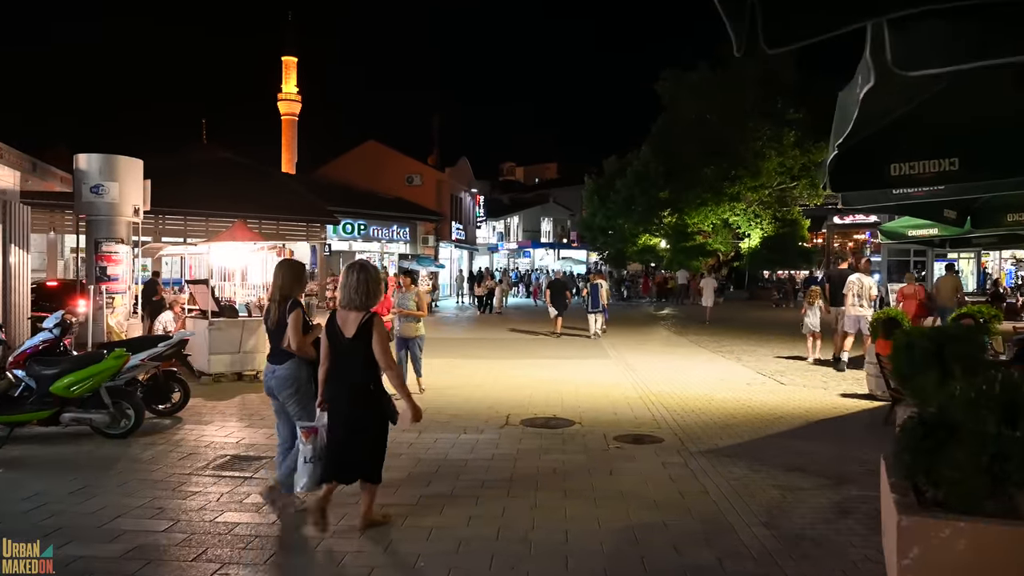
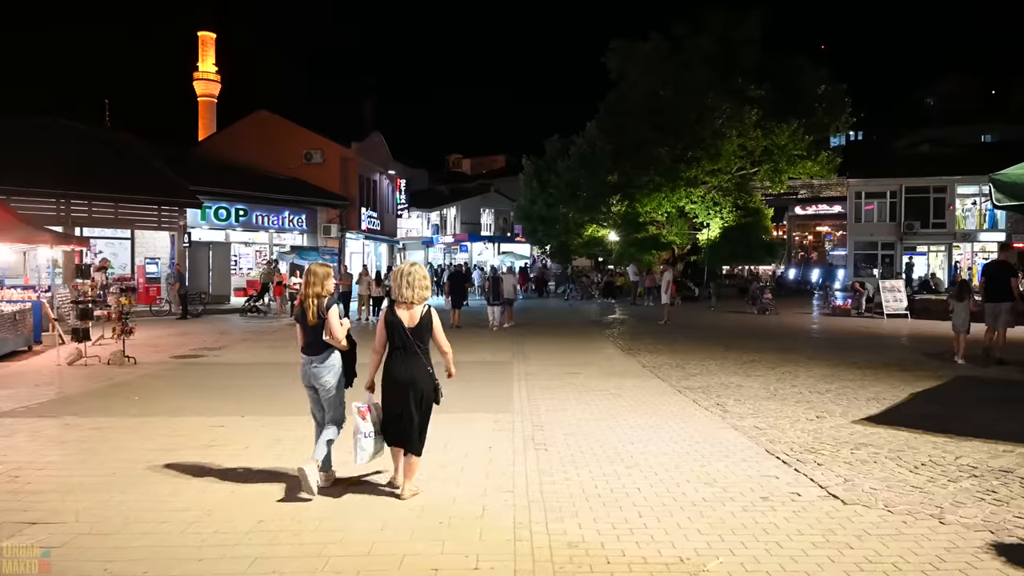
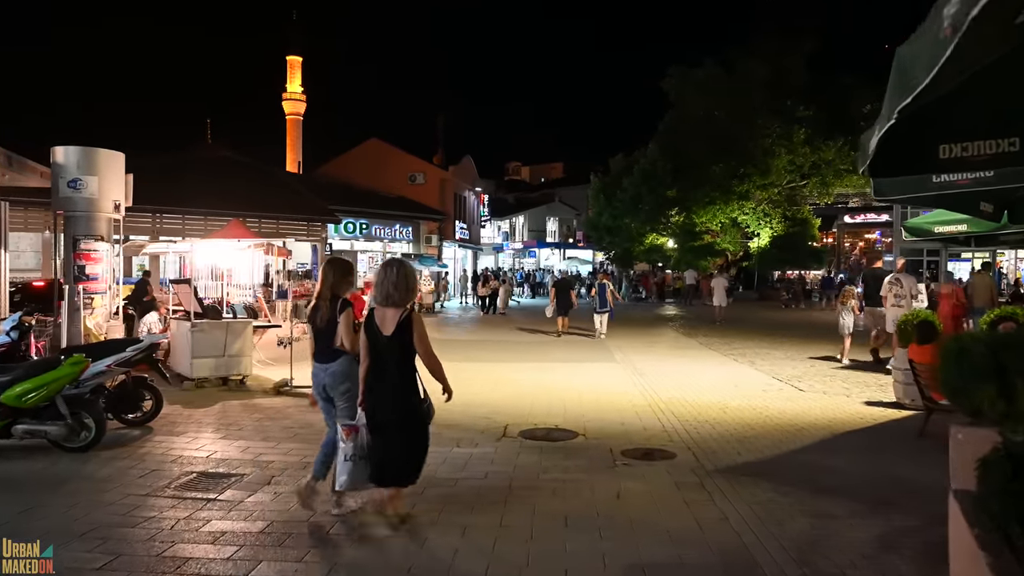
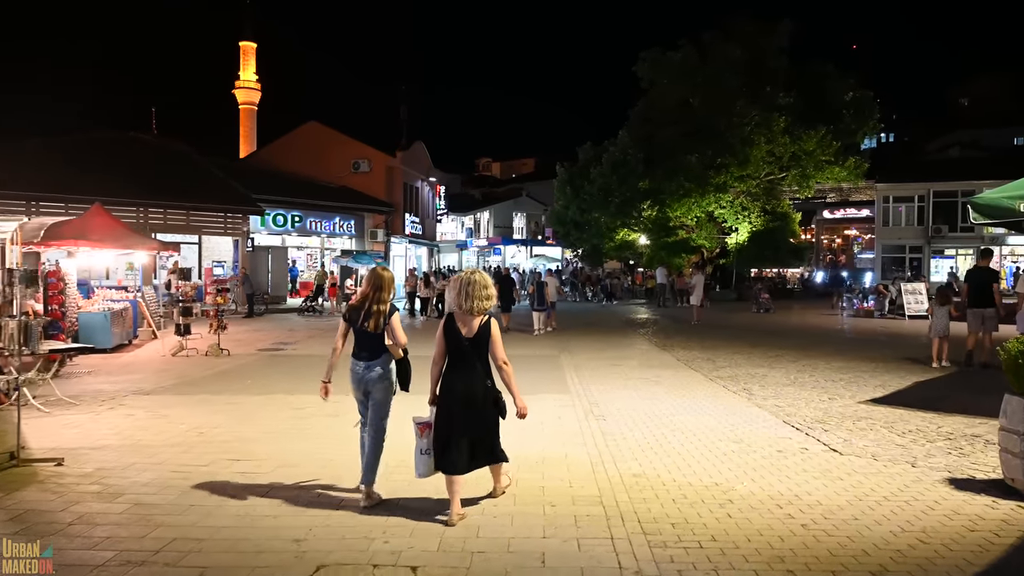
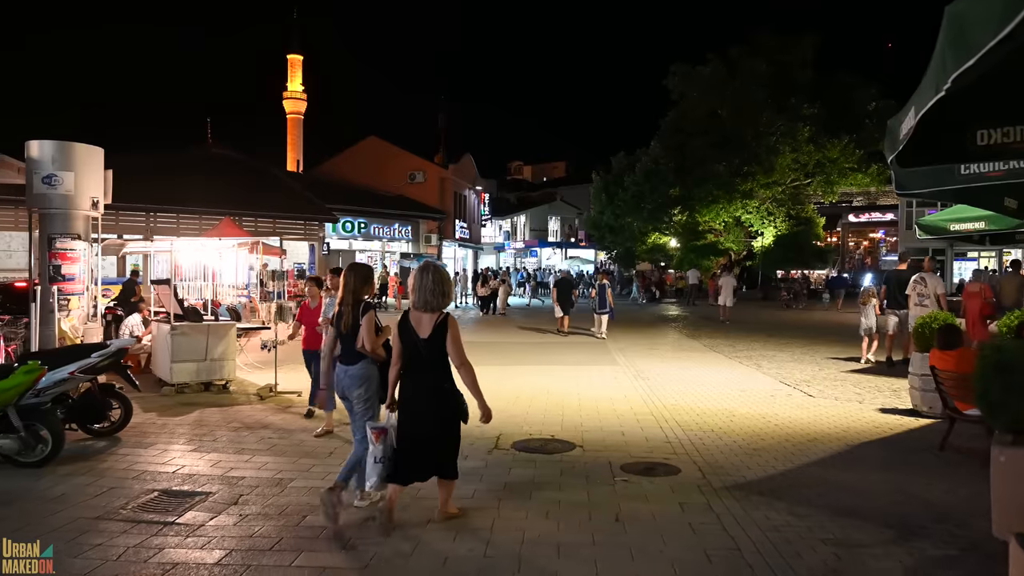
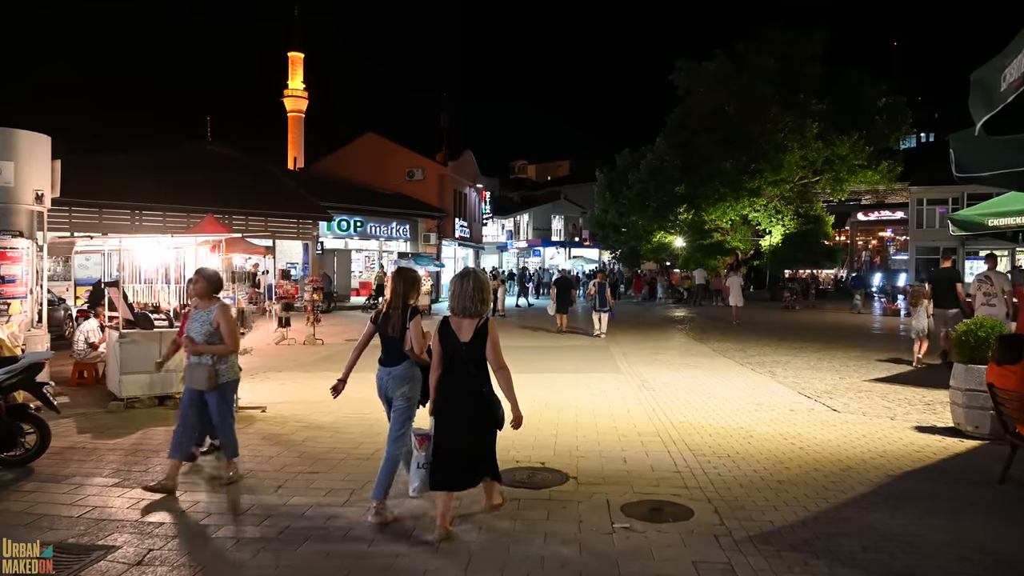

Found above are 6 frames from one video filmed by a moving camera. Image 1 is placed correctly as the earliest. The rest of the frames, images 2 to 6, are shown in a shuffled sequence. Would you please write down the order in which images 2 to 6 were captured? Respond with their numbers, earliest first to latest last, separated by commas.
3, 5, 6, 4, 2
